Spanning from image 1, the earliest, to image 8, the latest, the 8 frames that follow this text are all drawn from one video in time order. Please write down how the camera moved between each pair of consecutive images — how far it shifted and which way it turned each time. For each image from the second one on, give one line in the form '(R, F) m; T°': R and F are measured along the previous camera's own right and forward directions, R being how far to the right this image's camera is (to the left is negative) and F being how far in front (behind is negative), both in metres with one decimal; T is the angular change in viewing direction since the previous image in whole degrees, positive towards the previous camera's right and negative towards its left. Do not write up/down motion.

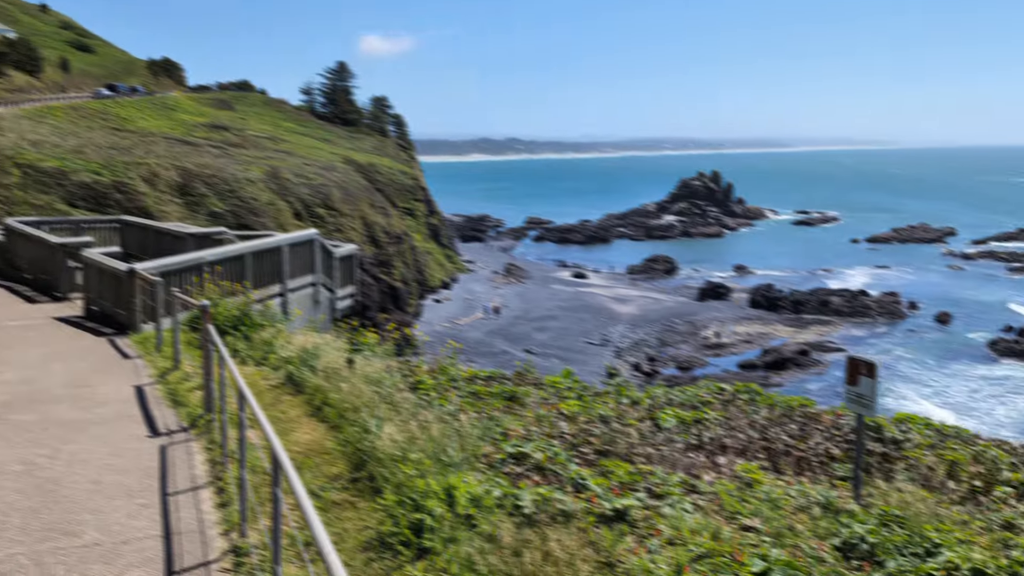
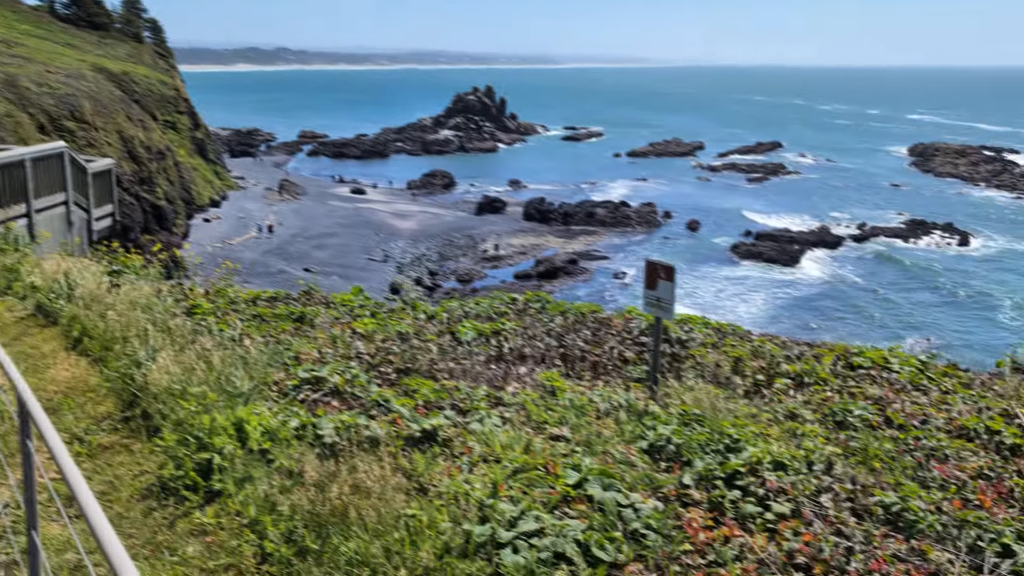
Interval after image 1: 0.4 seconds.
(0.0, +0.2) m; +14°
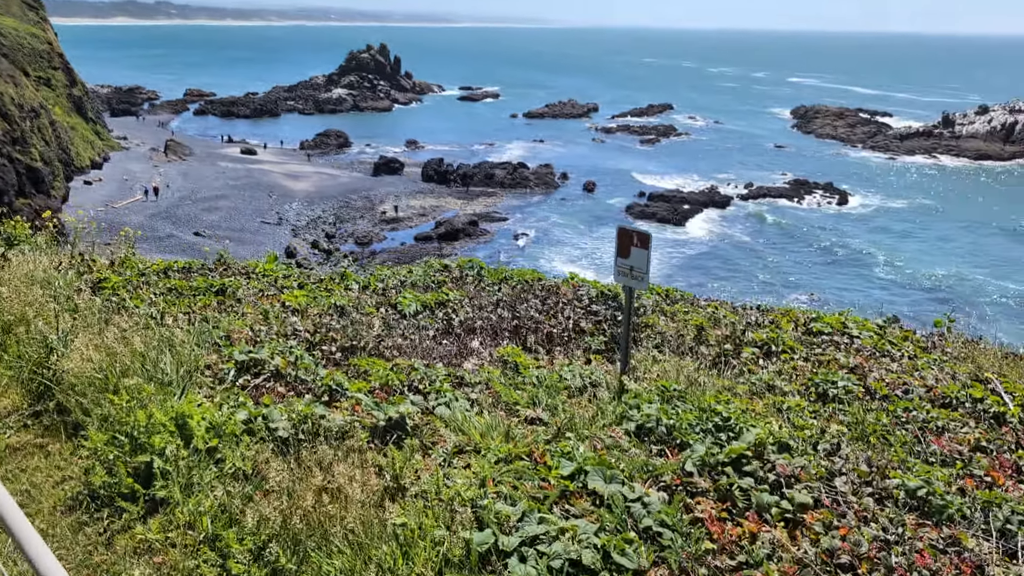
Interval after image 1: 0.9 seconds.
(-0.2, +0.3) m; +6°
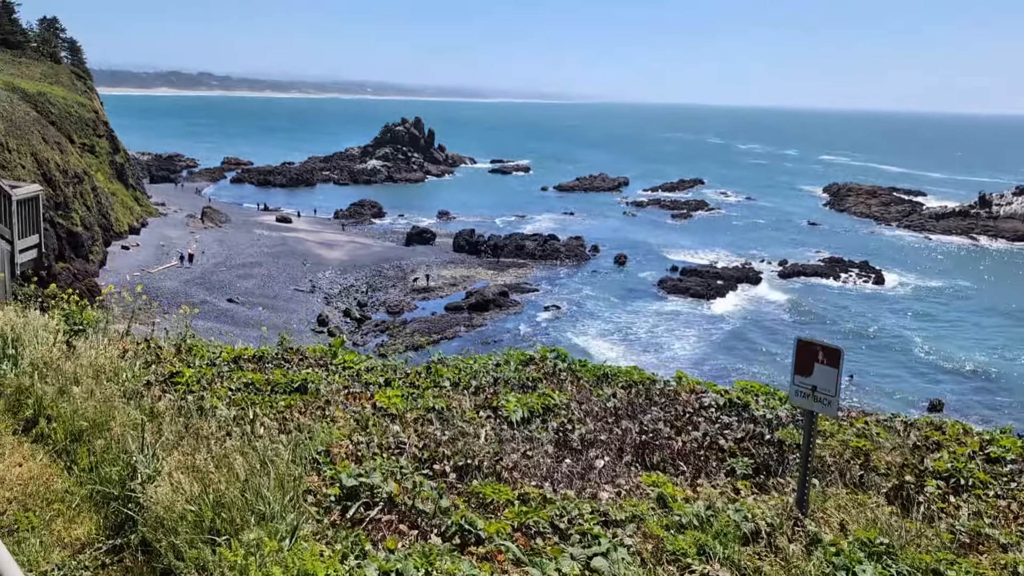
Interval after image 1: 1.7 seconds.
(-0.3, +0.4) m; -2°
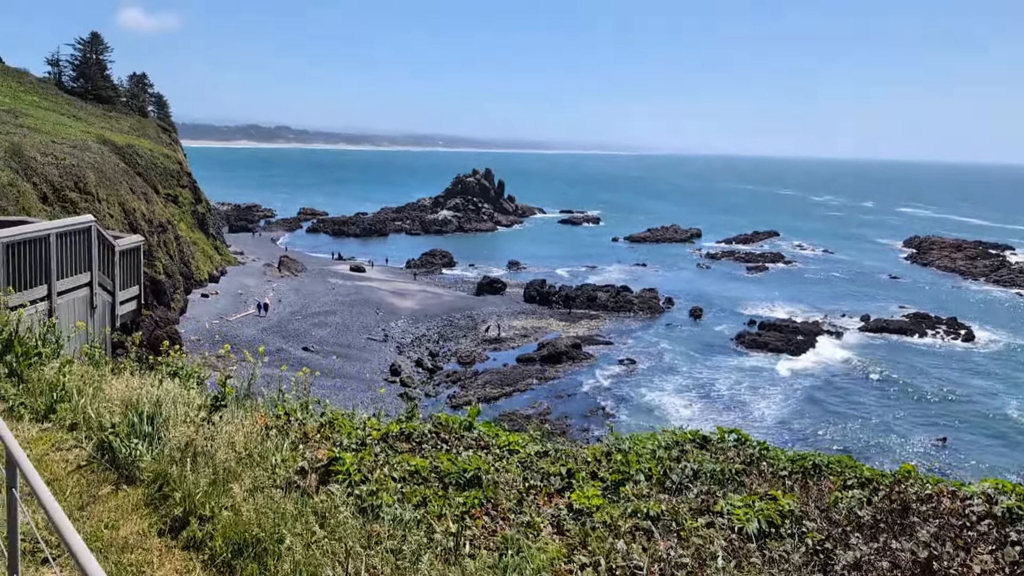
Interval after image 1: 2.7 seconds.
(-0.5, +0.5) m; -4°
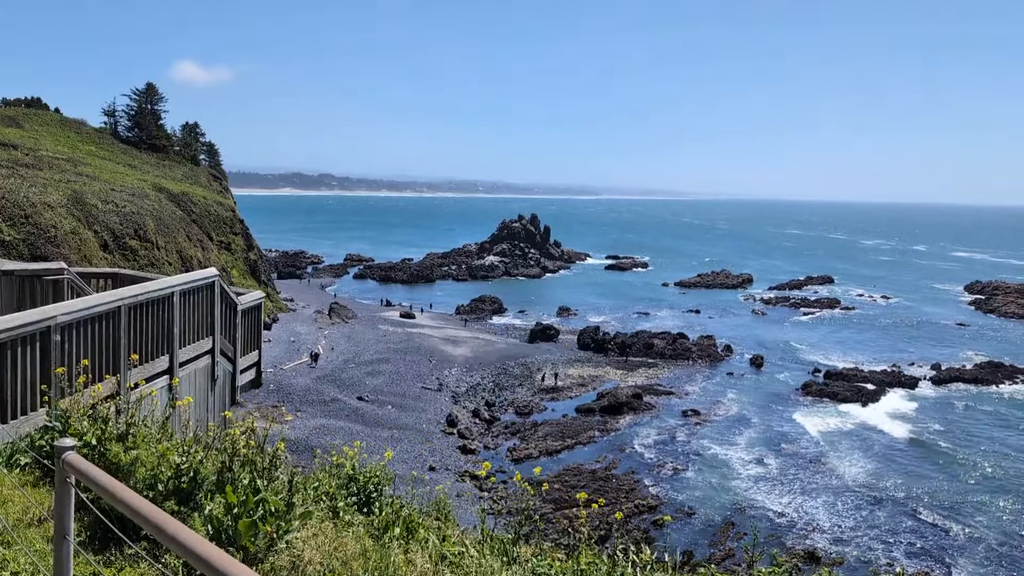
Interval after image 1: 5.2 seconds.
(-1.4, +1.7) m; -2°
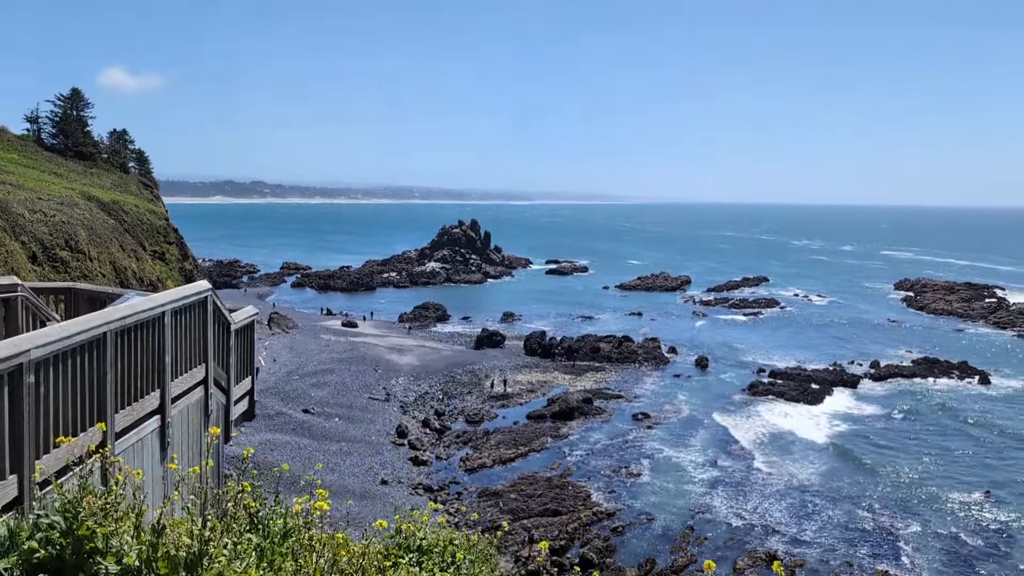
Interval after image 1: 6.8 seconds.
(-0.8, +1.1) m; +4°
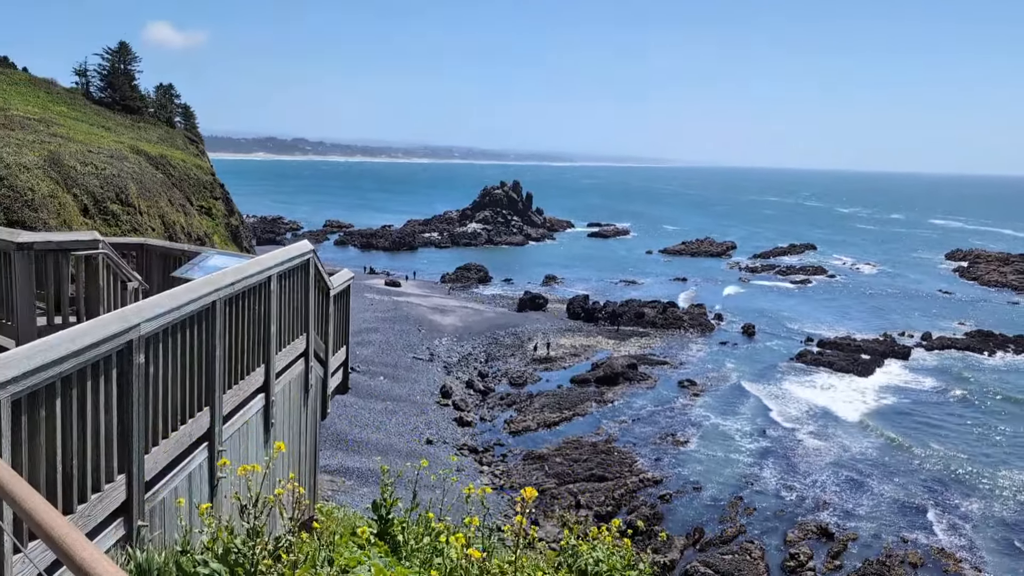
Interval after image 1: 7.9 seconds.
(-0.6, +0.8) m; -2°
